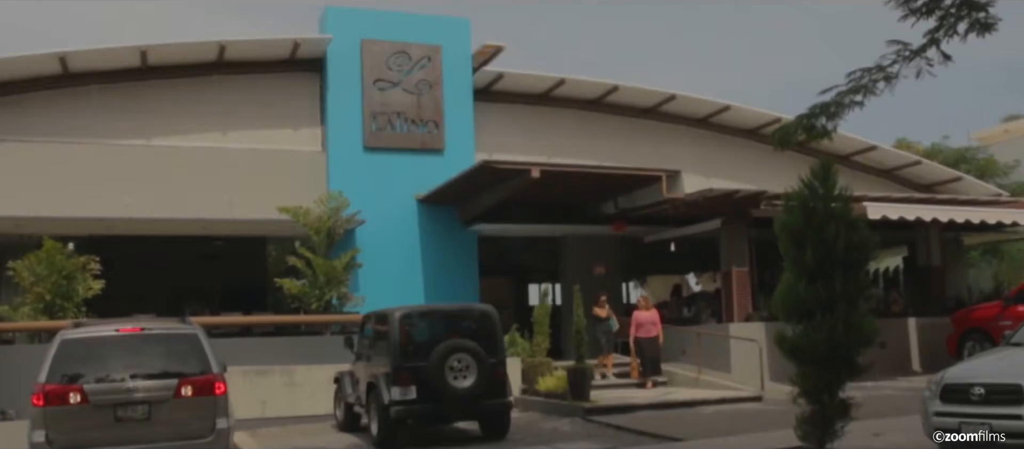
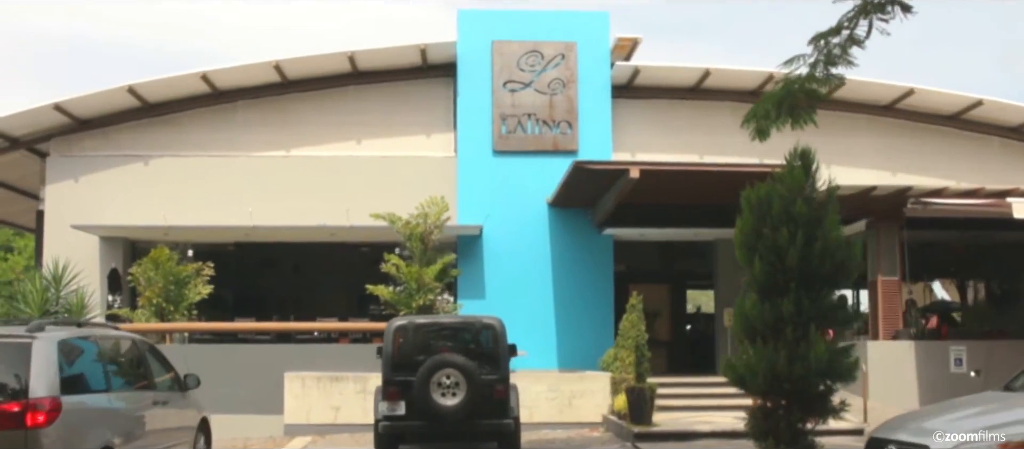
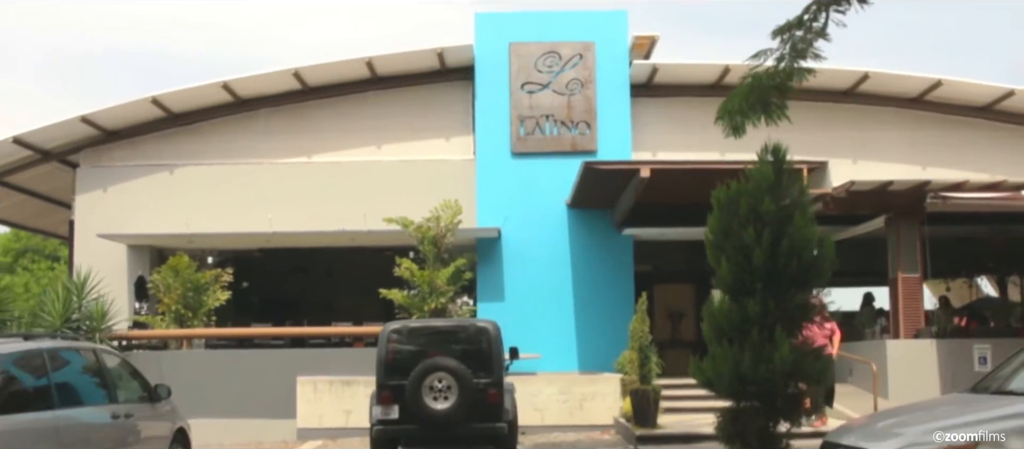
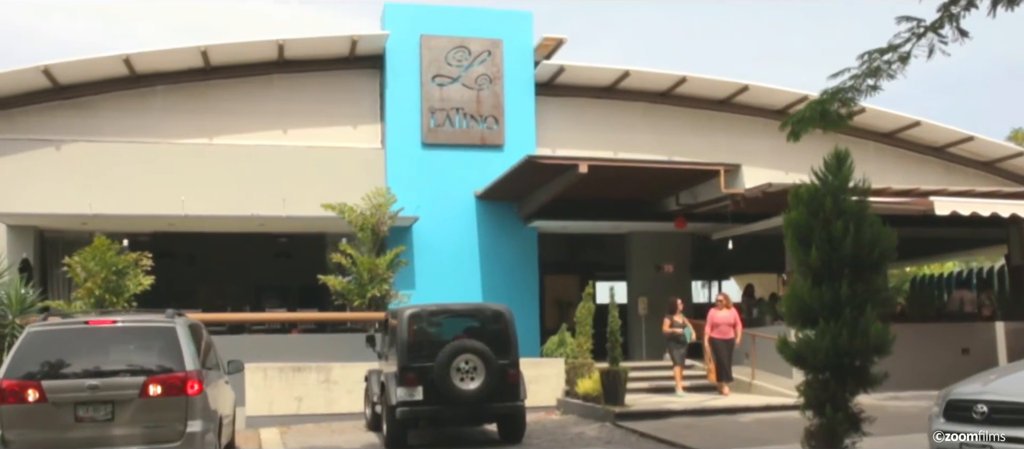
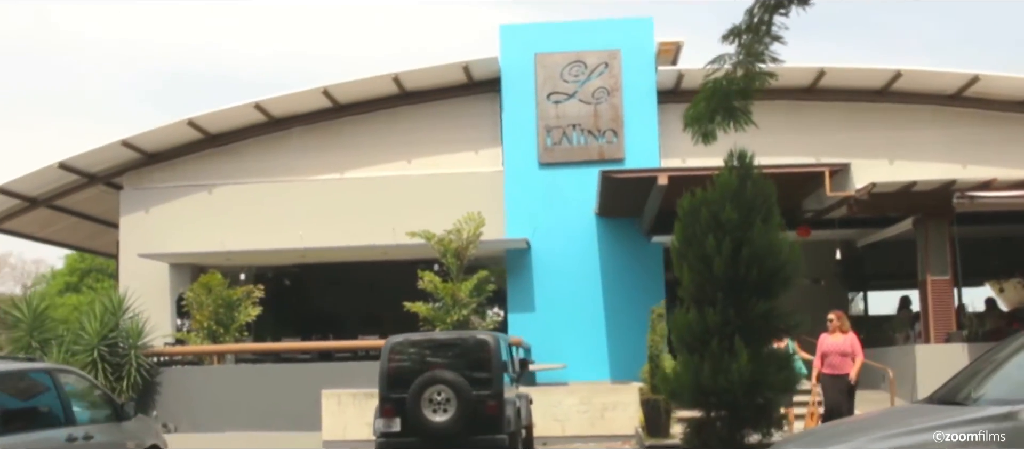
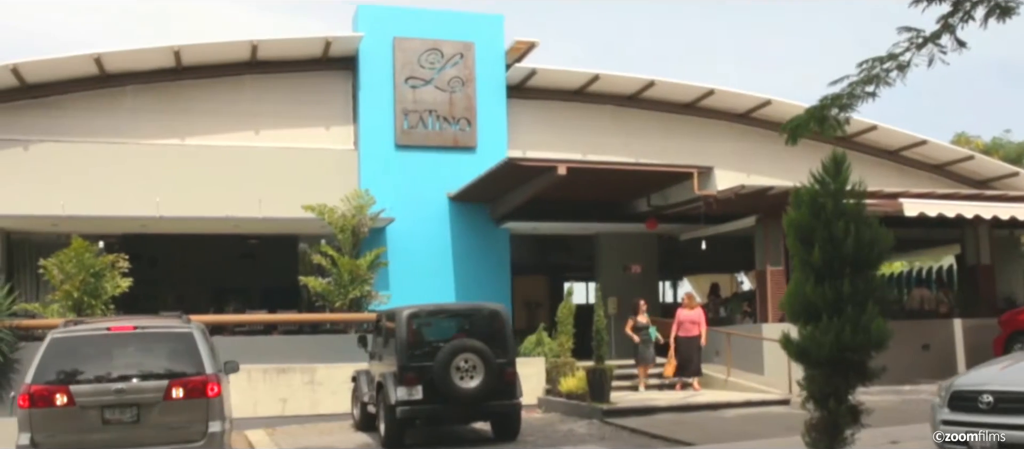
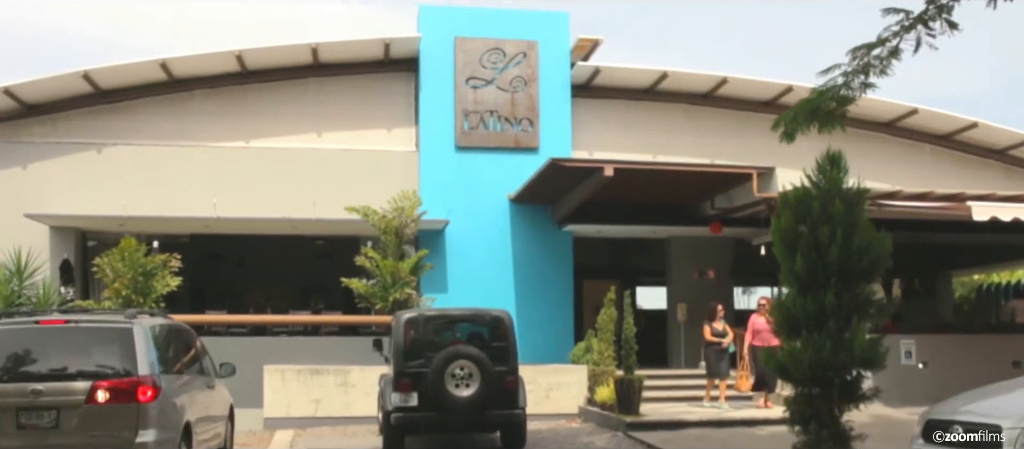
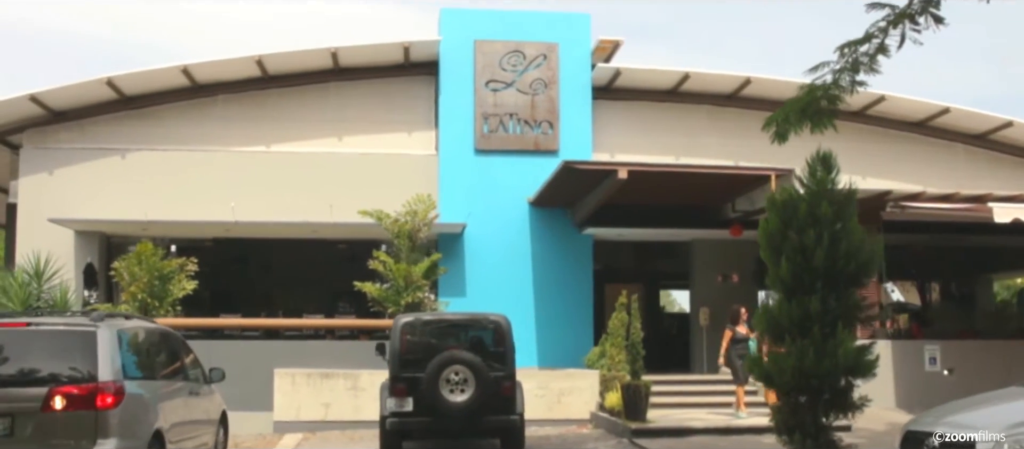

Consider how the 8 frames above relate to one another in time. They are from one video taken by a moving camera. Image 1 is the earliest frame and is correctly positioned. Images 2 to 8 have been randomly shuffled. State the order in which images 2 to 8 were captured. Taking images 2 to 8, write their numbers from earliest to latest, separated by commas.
6, 4, 7, 8, 2, 3, 5
